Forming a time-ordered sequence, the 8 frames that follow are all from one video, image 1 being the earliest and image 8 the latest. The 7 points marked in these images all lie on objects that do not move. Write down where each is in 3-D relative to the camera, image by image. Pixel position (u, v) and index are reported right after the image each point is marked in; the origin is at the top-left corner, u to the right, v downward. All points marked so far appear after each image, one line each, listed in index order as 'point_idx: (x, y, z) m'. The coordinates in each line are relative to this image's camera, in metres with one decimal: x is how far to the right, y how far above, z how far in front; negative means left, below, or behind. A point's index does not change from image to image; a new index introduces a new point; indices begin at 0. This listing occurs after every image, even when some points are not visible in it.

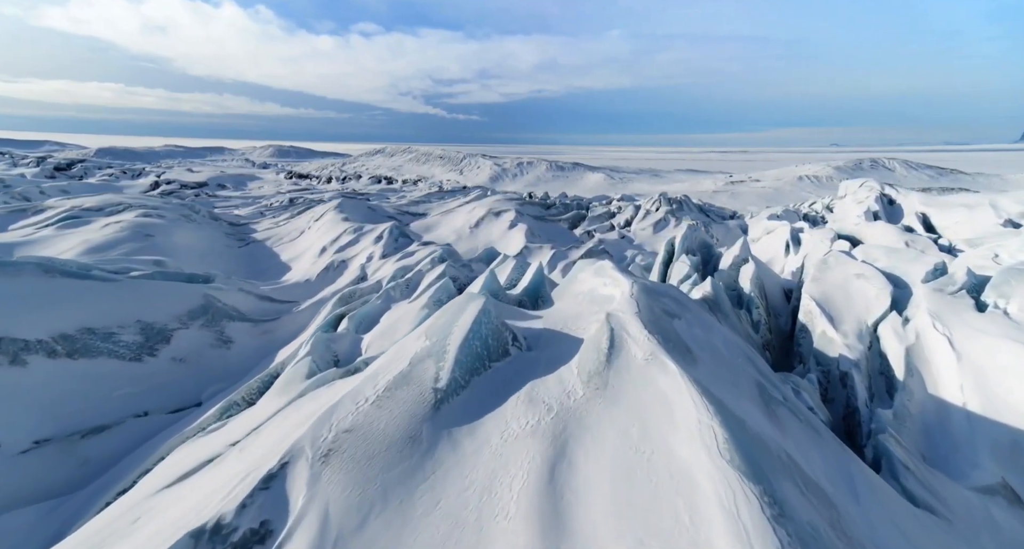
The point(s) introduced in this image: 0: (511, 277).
0: (-0.1, -0.1, +10.3) m
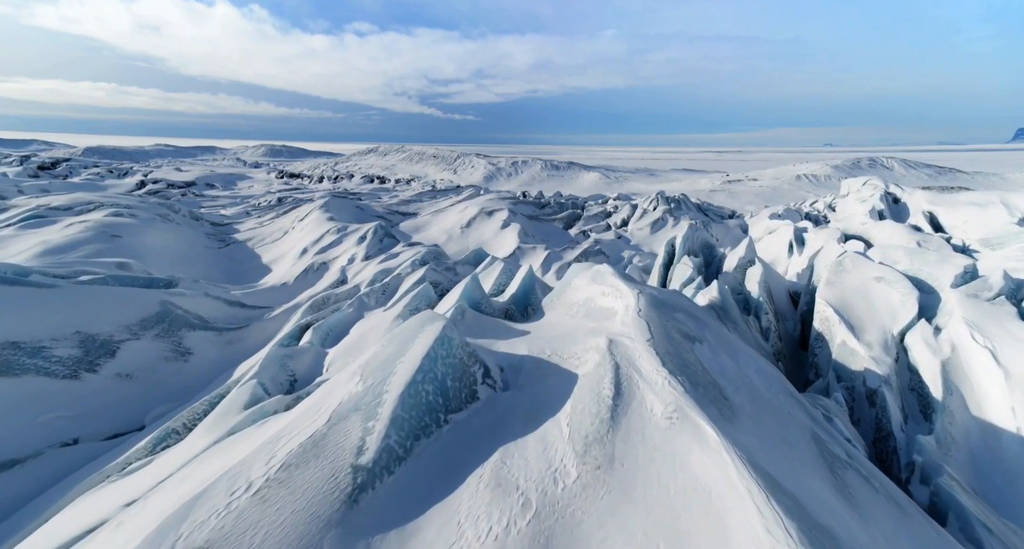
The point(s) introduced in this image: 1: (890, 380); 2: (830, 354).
0: (-0.3, -0.1, +9.3) m
1: (+5.9, -1.6, +7.1) m
2: (+6.1, -1.5, +8.9) m
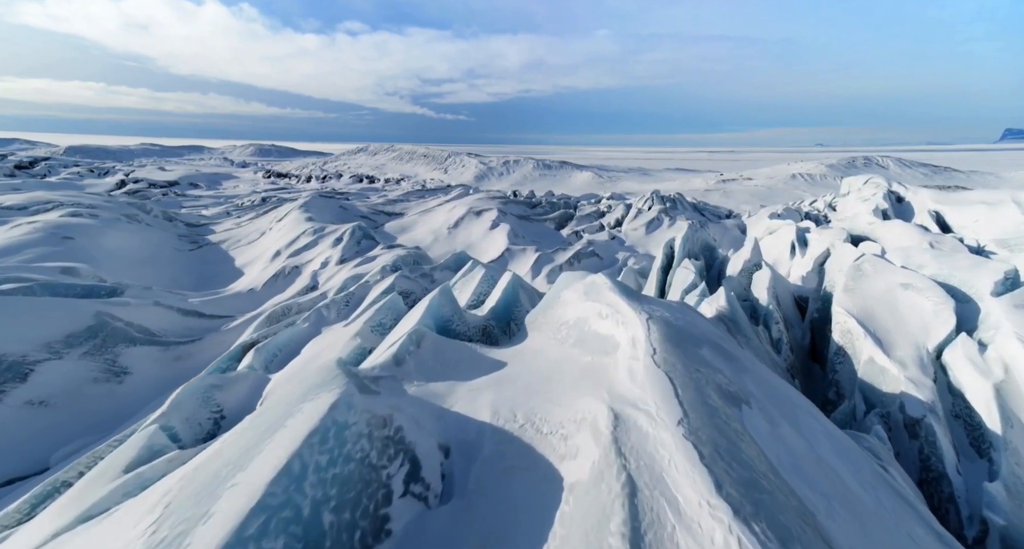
0: (-0.6, -0.3, +8.2) m
1: (+5.6, -1.7, +6.1) m
2: (+5.8, -1.7, +7.9) m
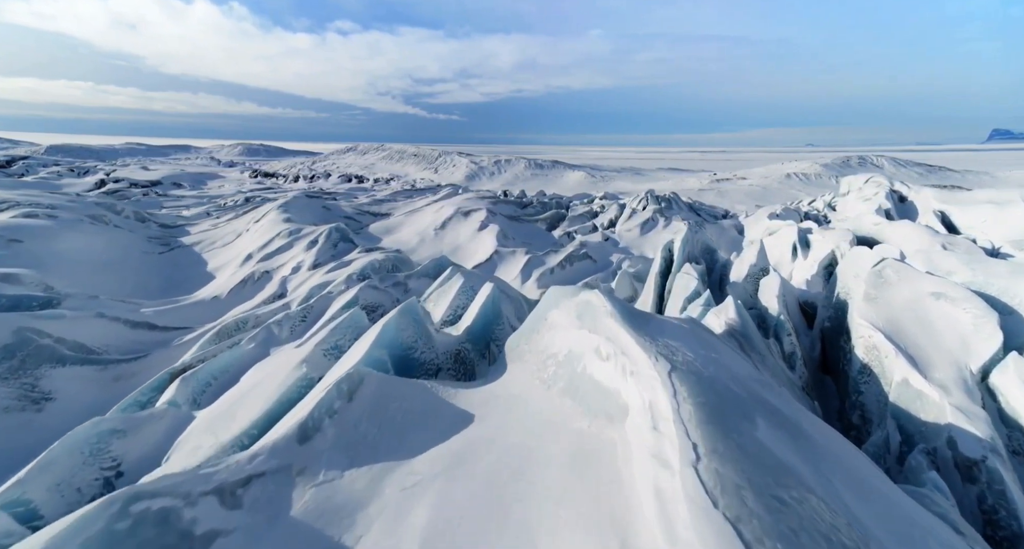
0: (-0.9, -0.4, +7.1) m
1: (+5.4, -1.9, +5.1) m
2: (+5.6, -1.8, +6.9) m
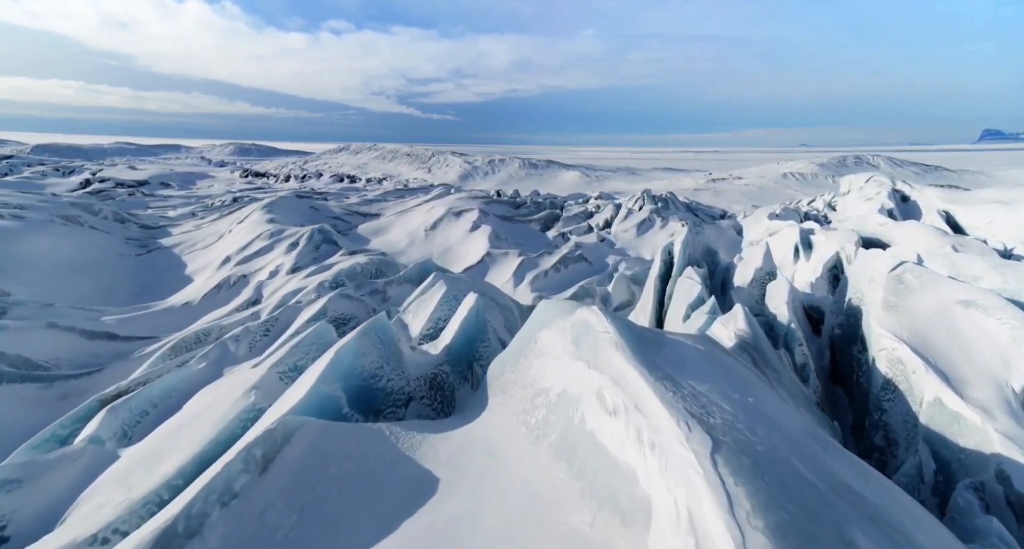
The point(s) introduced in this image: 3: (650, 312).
0: (-1.1, -0.6, +6.3) m
1: (+5.2, -2.0, +4.4) m
2: (+5.4, -1.9, +6.2) m
3: (+3.3, -0.9, +10.9) m
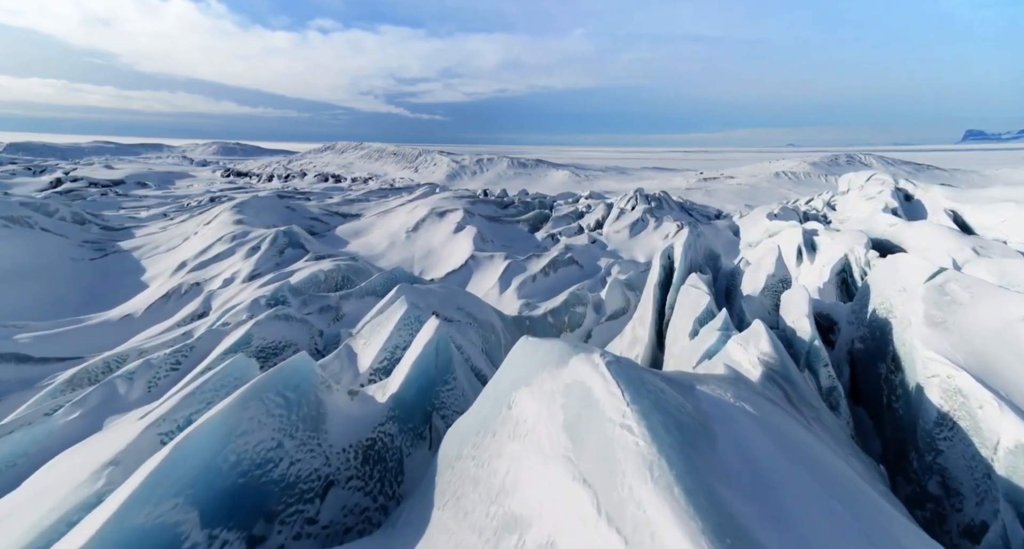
0: (-1.3, -0.7, +5.0) m
1: (+5.0, -2.1, +3.3) m
2: (+5.1, -2.1, +5.1) m
3: (+2.9, -1.1, +9.7) m
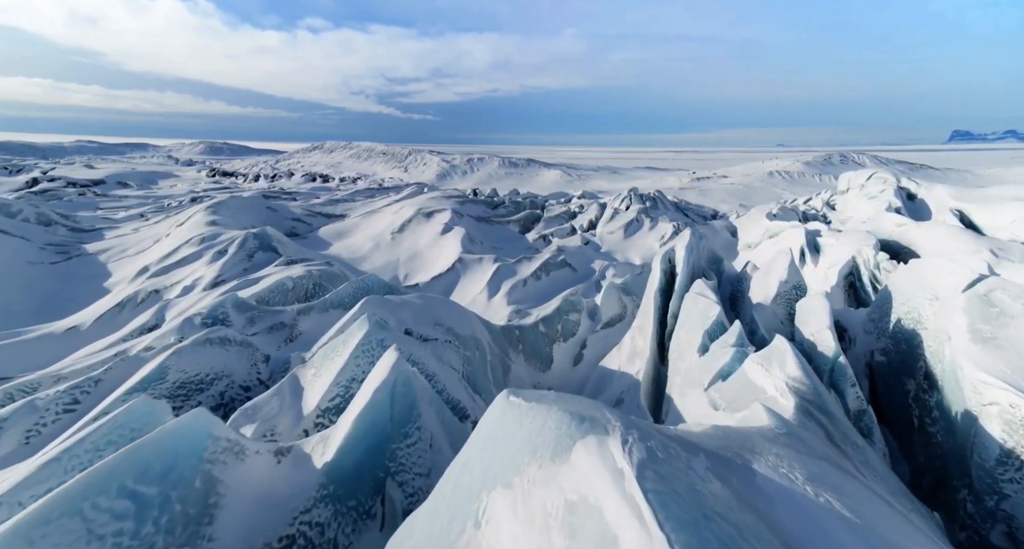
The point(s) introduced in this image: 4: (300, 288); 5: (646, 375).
0: (-1.5, -0.9, +4.1) m
1: (+4.9, -2.2, +2.4) m
2: (+5.0, -2.2, +4.2) m
3: (+2.7, -1.2, +8.8) m
4: (-4.5, -0.3, +9.8) m
5: (+2.4, -1.8, +8.2) m
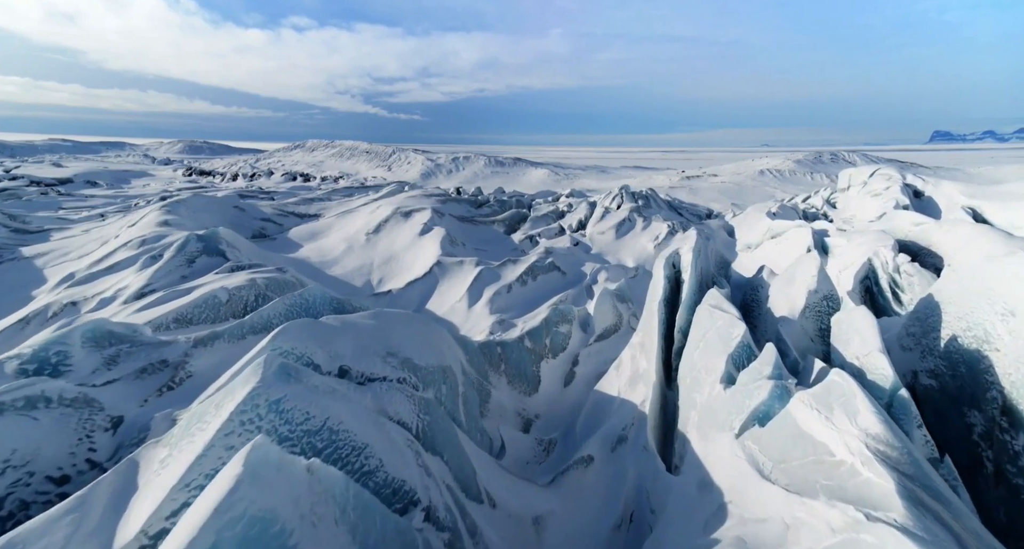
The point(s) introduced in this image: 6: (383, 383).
0: (-1.7, -1.0, +2.5) m
1: (+4.7, -2.3, +1.1) m
2: (+4.8, -2.3, +2.8) m
3: (+2.3, -1.3, +7.4) m
4: (-4.8, -0.5, +8.1) m
5: (+2.1, -1.9, +6.8) m
6: (-1.2, -1.0, +4.3) m
